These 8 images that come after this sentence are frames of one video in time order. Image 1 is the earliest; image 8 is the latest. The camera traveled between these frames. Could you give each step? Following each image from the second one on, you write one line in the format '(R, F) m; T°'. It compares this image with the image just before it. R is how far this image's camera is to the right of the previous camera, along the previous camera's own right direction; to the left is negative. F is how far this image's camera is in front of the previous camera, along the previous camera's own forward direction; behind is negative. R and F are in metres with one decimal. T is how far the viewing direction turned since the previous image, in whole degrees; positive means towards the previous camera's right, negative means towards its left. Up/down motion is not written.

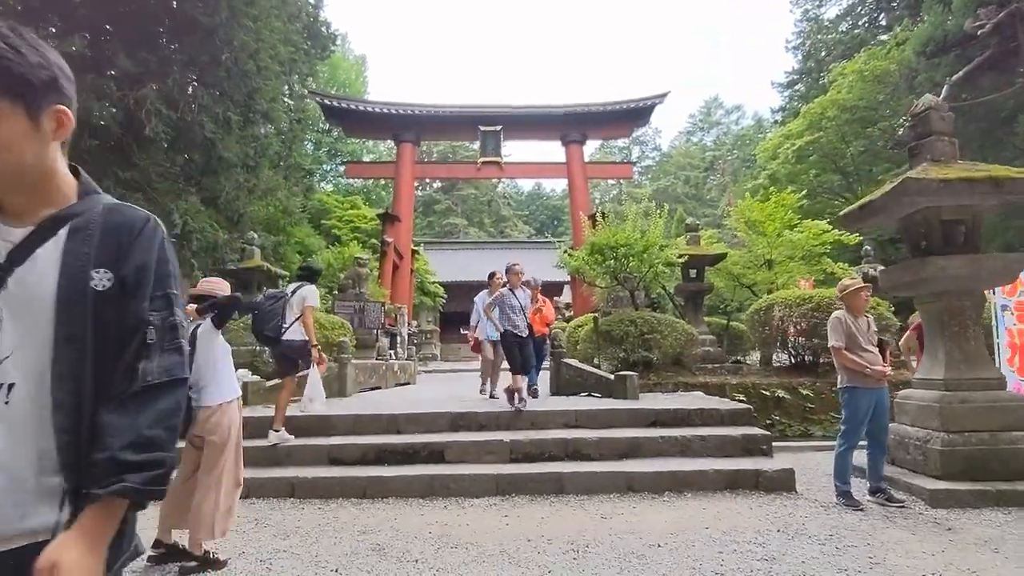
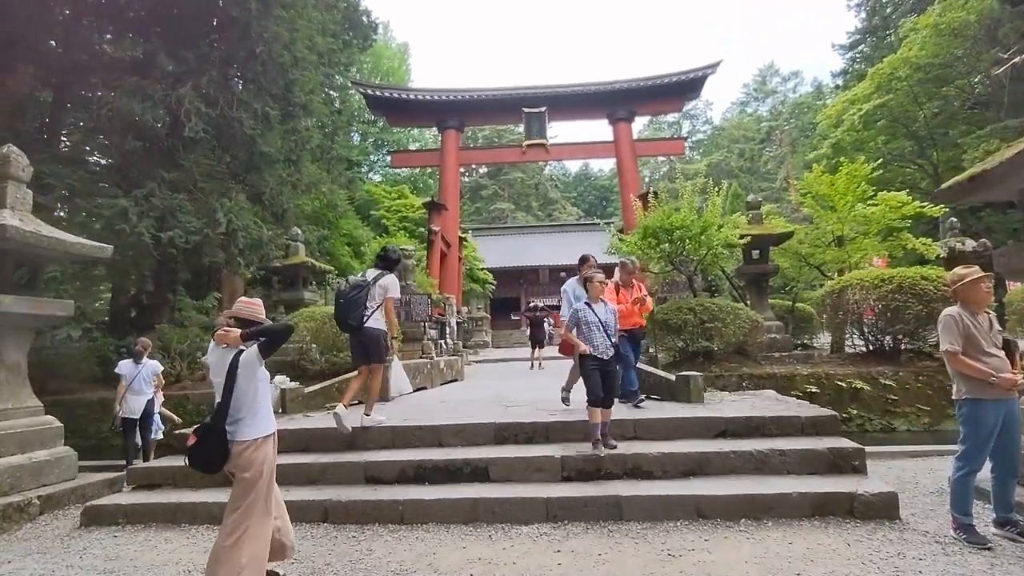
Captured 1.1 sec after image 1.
(0.0, +0.4) m; -5°
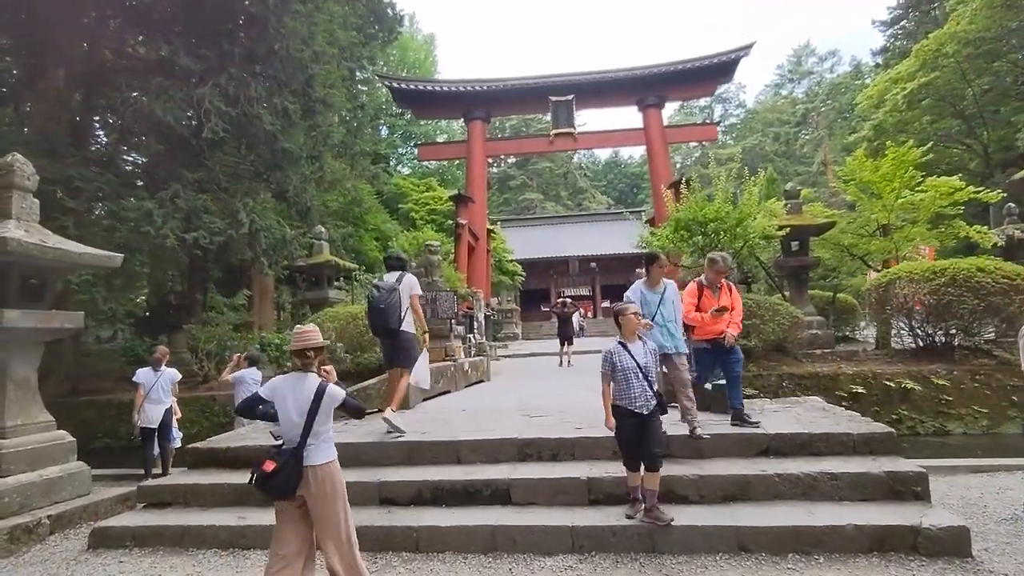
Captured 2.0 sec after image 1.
(+0.1, +0.3) m; -3°
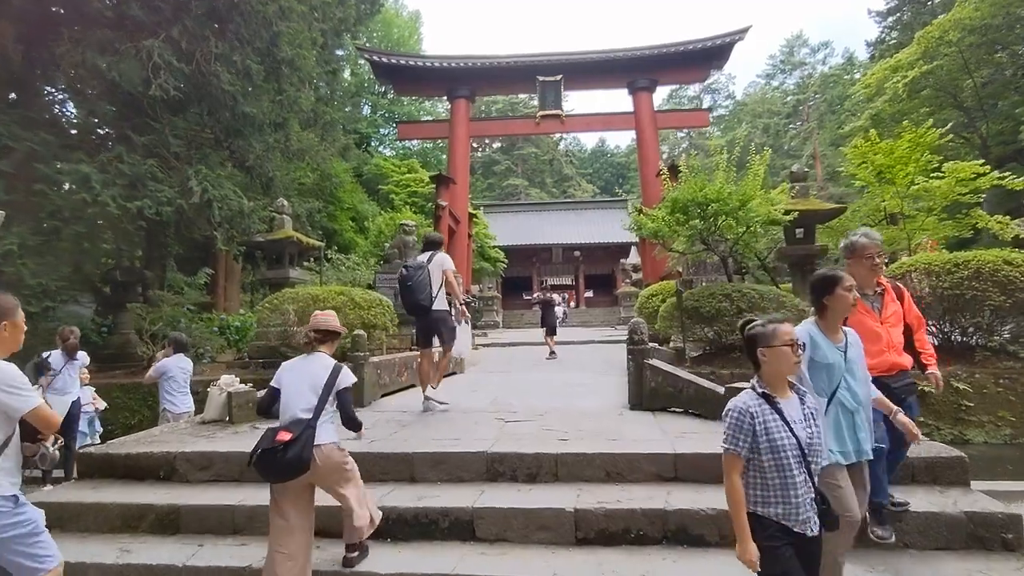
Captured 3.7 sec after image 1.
(+0.1, +0.8) m; +2°
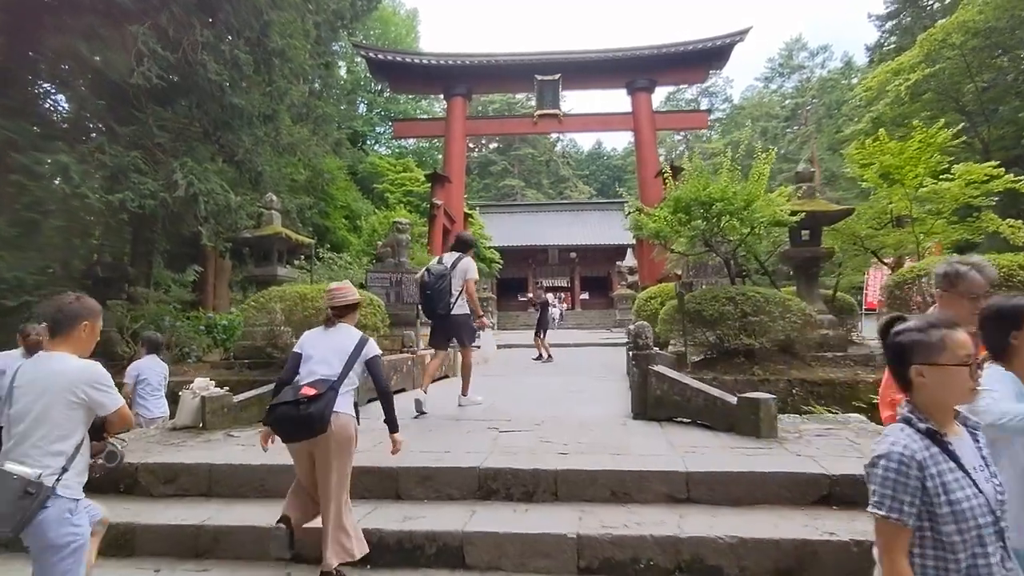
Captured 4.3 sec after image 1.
(0.0, +0.3) m; 0°
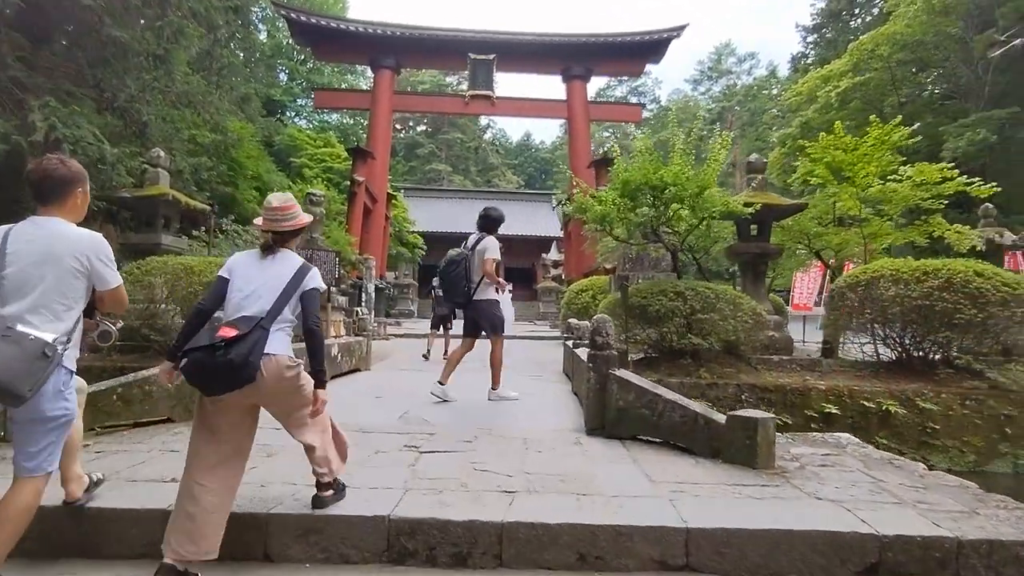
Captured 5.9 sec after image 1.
(0.0, +0.9) m; +7°
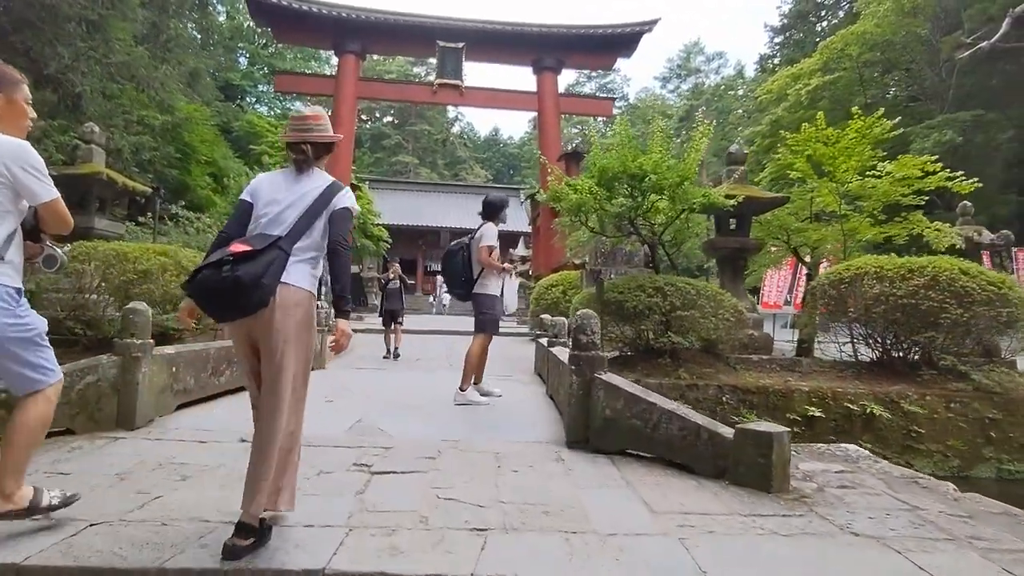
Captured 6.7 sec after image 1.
(0.0, +0.4) m; +3°
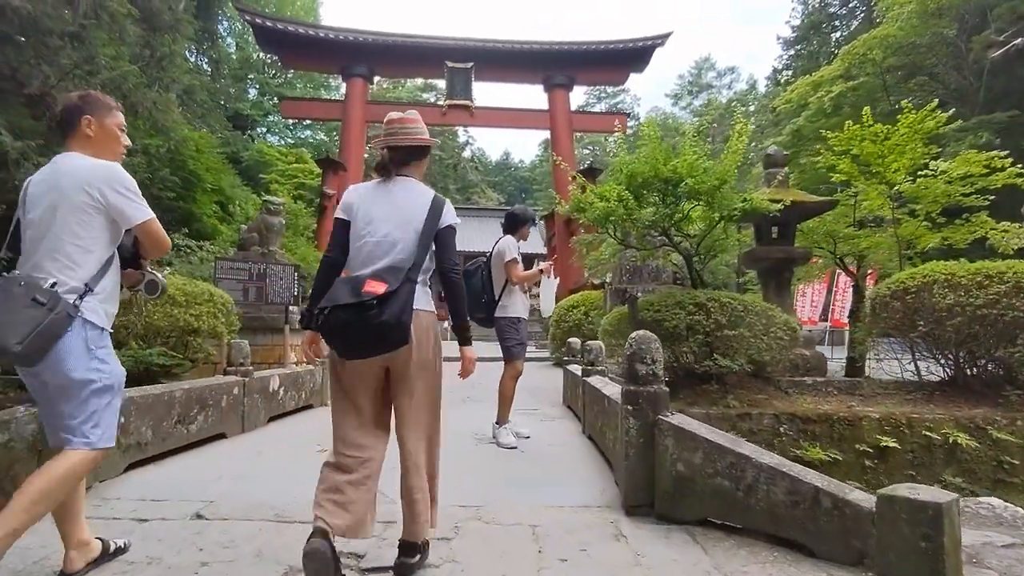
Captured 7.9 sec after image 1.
(-0.1, +0.7) m; -1°
